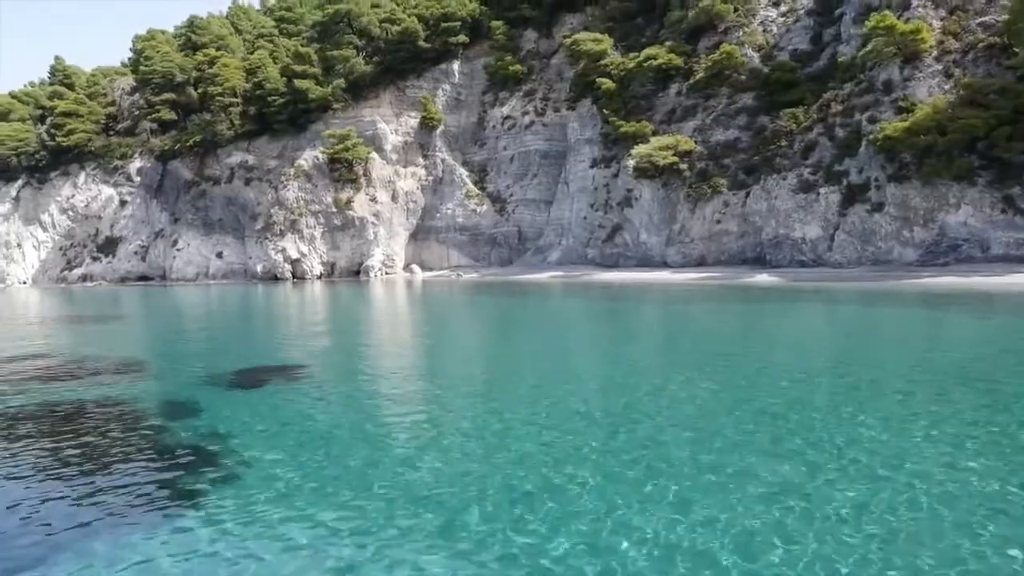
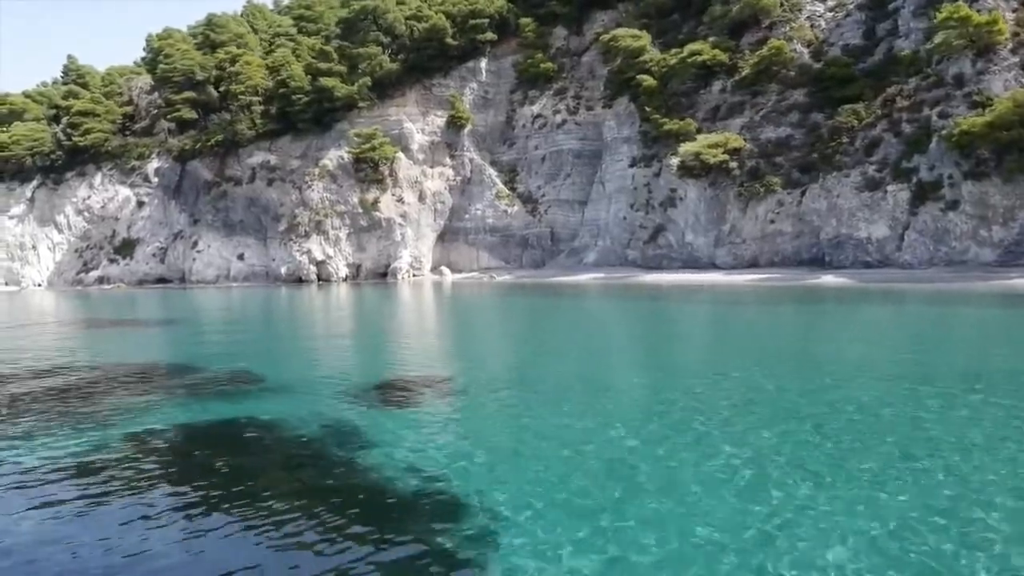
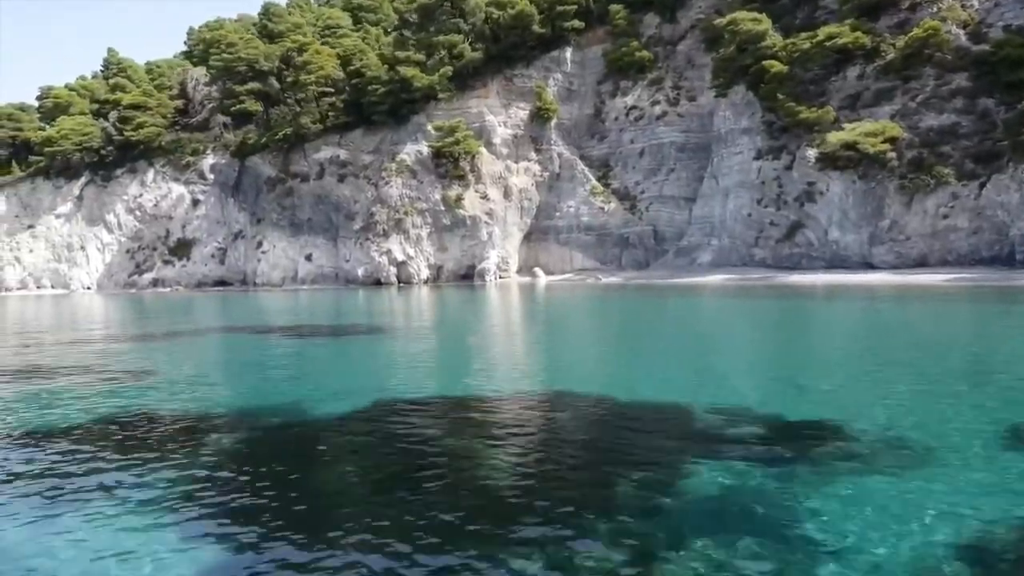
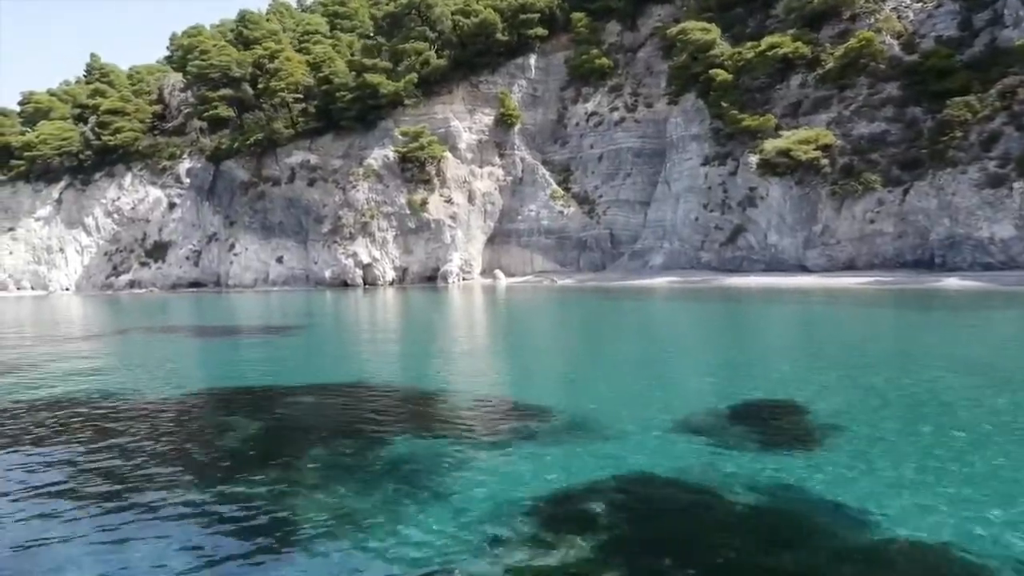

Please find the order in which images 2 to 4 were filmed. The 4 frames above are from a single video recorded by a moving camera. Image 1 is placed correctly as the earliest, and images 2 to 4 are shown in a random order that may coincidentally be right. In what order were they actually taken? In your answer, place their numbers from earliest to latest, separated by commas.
2, 4, 3
